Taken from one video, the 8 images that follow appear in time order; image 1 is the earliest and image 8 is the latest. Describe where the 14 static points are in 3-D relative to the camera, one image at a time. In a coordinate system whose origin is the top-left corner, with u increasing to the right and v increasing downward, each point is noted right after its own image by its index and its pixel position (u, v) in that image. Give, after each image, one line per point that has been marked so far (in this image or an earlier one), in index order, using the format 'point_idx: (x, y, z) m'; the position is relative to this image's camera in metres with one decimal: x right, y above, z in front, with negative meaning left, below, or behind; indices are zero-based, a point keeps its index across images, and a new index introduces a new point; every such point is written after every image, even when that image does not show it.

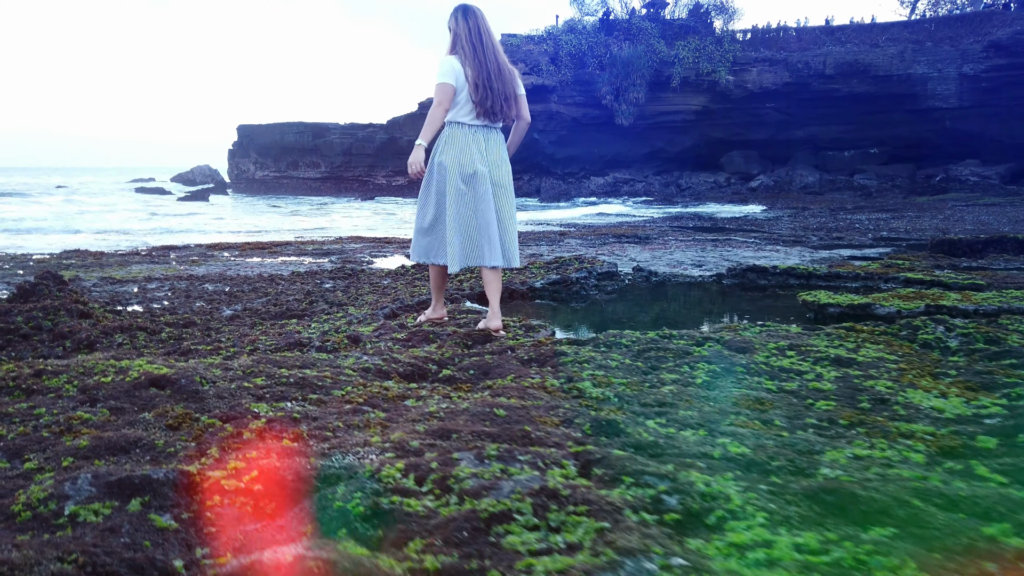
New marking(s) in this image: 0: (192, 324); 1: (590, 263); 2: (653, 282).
0: (-3.0, -0.4, +6.2) m
1: (+1.1, +0.3, +8.9) m
2: (+1.8, +0.1, +8.4) m
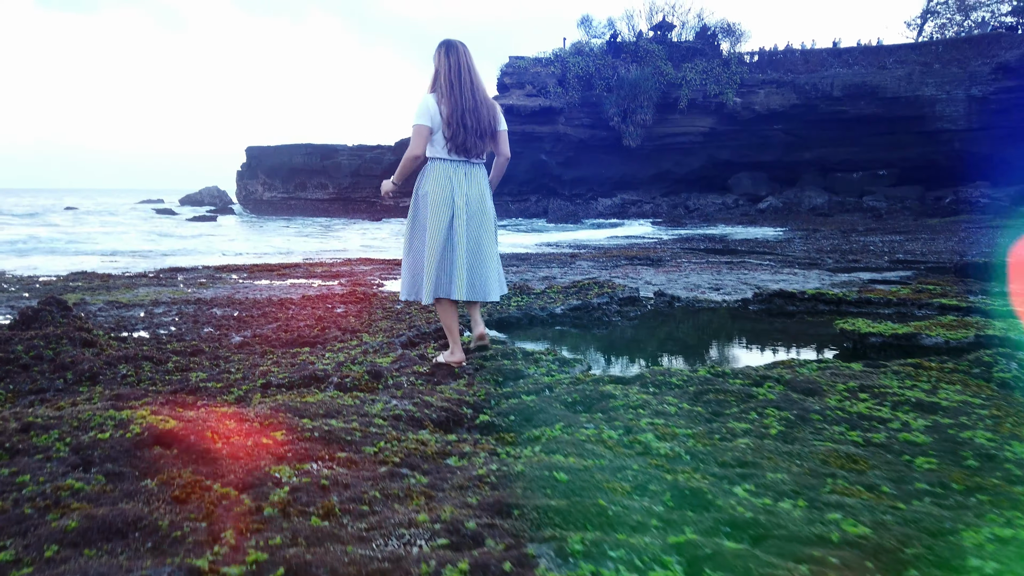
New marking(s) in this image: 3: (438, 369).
0: (-2.8, -0.6, +6.0) m
1: (+1.3, 0.0, +8.7) m
2: (+2.1, -0.2, +8.1) m
3: (-0.4, -0.5, +3.8) m
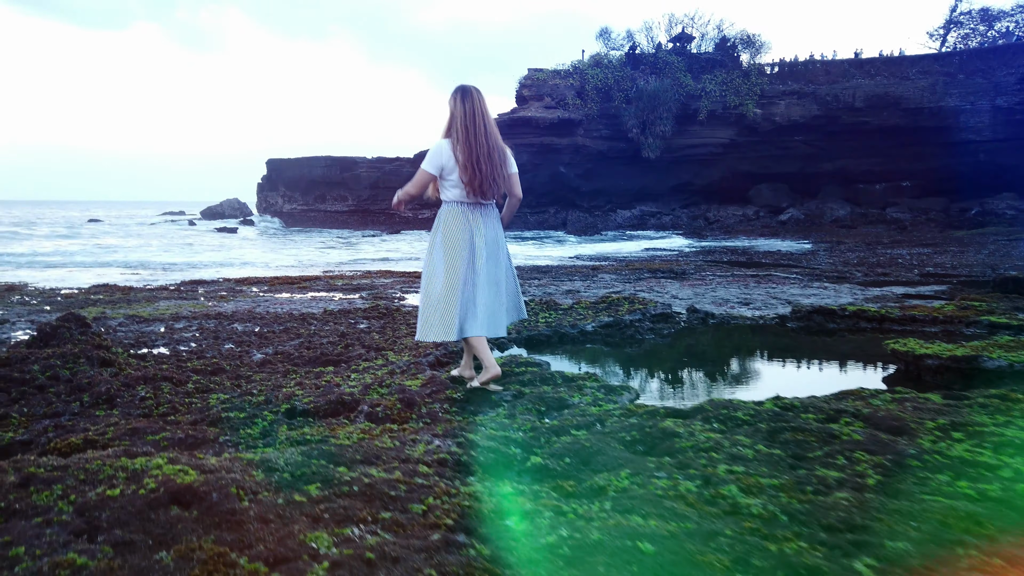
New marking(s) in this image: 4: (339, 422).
0: (-2.6, -0.7, +5.8) m
1: (+1.7, -0.2, +8.4) m
2: (+2.4, -0.4, +7.8) m
3: (-0.2, -0.6, +3.6) m
4: (-0.8, -0.6, +3.1) m
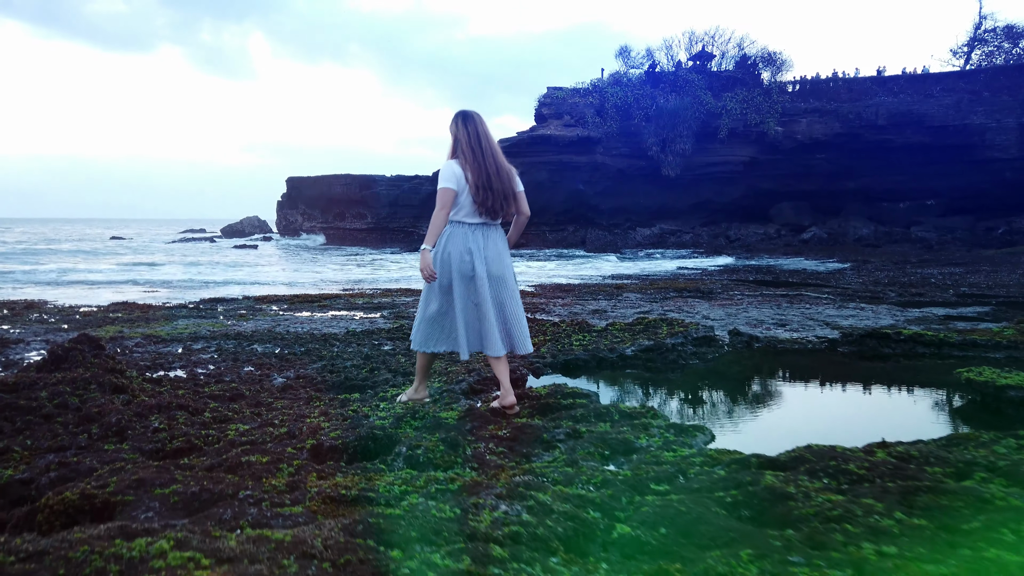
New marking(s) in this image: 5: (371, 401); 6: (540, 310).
0: (-2.2, -0.9, +5.4) m
1: (+2.1, -0.5, +7.9) m
2: (+2.8, -0.7, +7.4) m
3: (+0.1, -0.7, +3.2) m
4: (-0.6, -0.7, +2.7) m
5: (-1.1, -0.9, +4.9) m
6: (+0.5, -0.5, +13.5) m
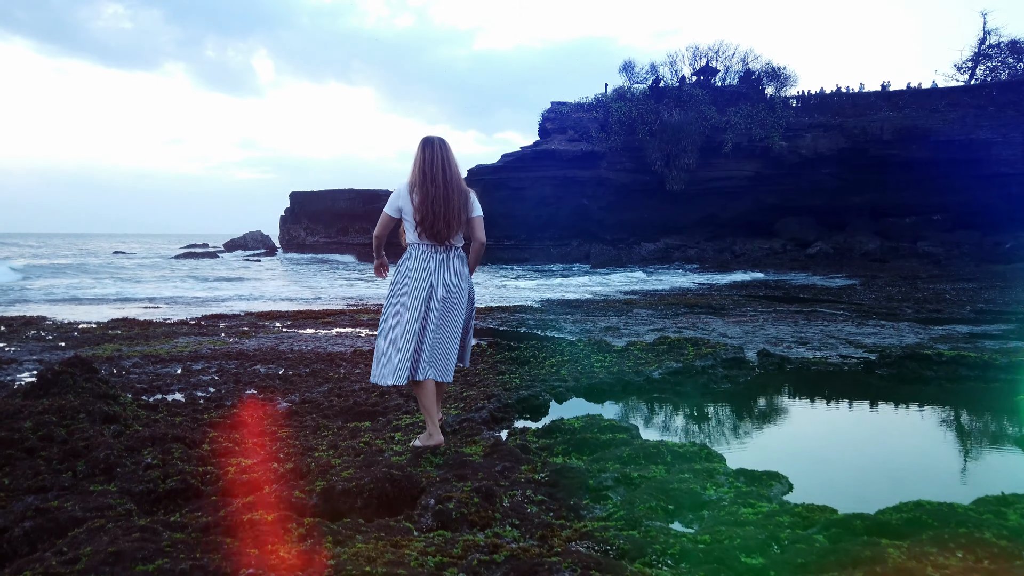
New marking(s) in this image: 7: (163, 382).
0: (-2.1, -1.1, +5.0) m
1: (+2.3, -0.7, +7.5) m
2: (+3.0, -0.9, +6.9) m
3: (+0.2, -0.8, +2.8) m
4: (-0.4, -0.8, +2.3) m
5: (-0.9, -1.0, +4.5) m
6: (+0.7, -0.8, +13.1) m
7: (-3.7, -1.0, +6.9) m
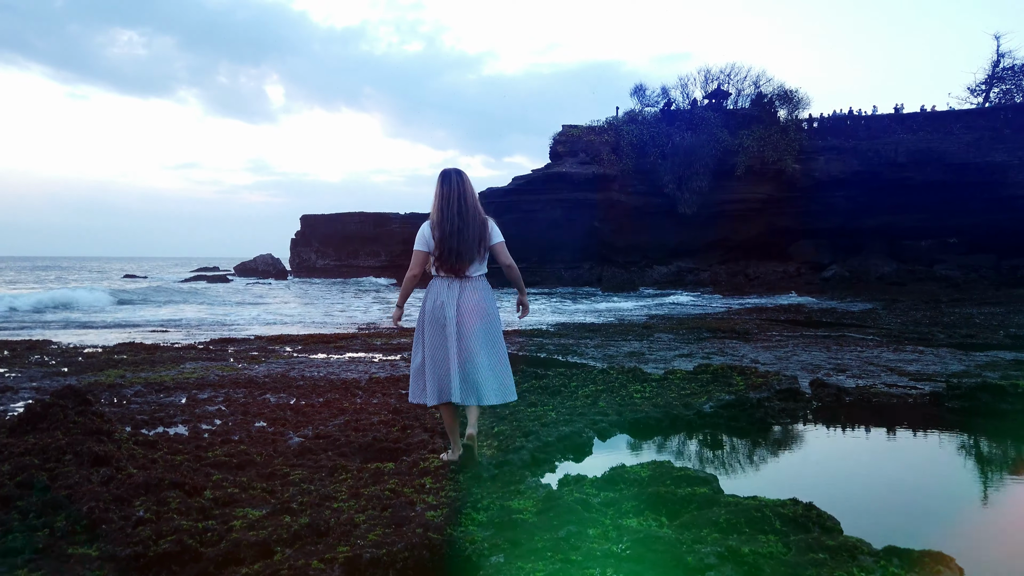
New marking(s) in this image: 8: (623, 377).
0: (-1.8, -1.2, +4.5) m
1: (+2.6, -0.9, +6.9) m
2: (+3.3, -1.1, +6.3) m
3: (+0.5, -0.9, +2.2) m
4: (-0.1, -0.9, +1.7) m
5: (-0.6, -1.1, +3.9) m
6: (+1.1, -1.3, +12.5) m
7: (-3.4, -1.2, +6.4) m
8: (+1.3, -1.0, +7.4) m
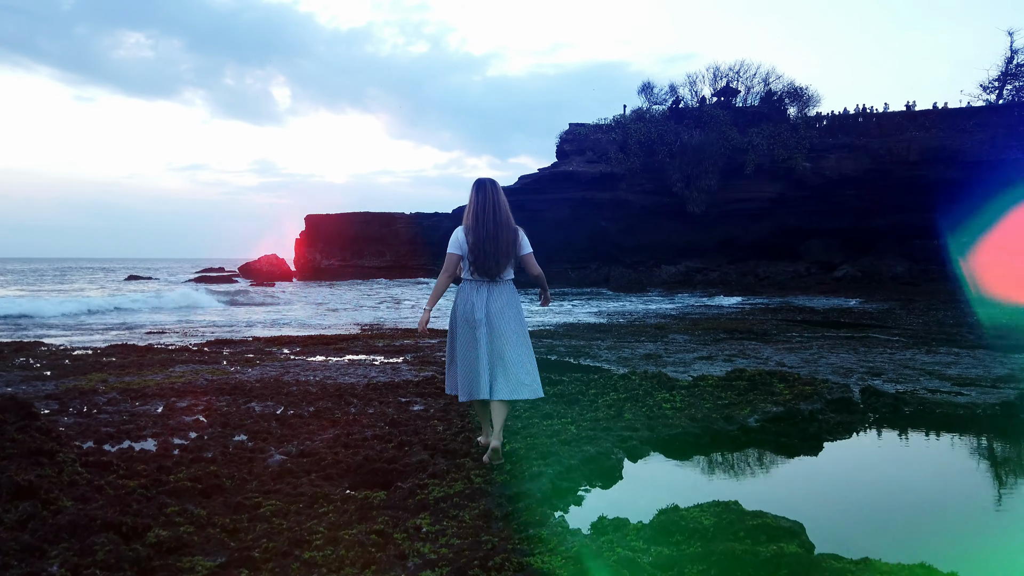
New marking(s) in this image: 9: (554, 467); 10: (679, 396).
0: (-1.7, -1.2, +3.8) m
1: (+2.7, -0.9, +6.2) m
2: (+3.4, -1.1, +5.6) m
3: (+0.6, -0.9, +1.4) m
4: (-0.1, -0.9, +1.0) m
5: (-0.5, -1.1, +3.2) m
6: (+1.3, -1.2, +11.7) m
7: (-3.3, -1.2, +5.7) m
8: (+1.4, -1.0, +6.7) m
9: (+0.2, -1.0, +3.8) m
10: (+1.5, -1.0, +5.8) m
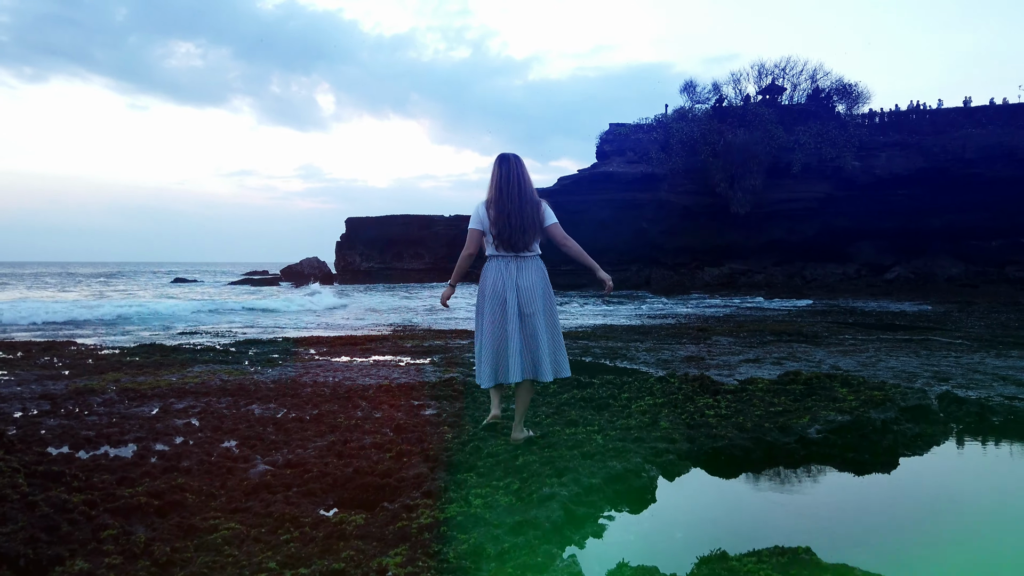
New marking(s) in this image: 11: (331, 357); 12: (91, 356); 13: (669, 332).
0: (-1.6, -1.1, +3.2) m
1: (+2.9, -0.8, +5.3) m
2: (+3.5, -1.0, +4.7) m
3: (+0.4, -0.8, +0.8) m
4: (-0.2, -0.7, +0.3) m
5: (-0.5, -1.0, +2.6) m
6: (+1.8, -1.2, +11.0) m
7: (-3.1, -1.1, +5.2) m
8: (+1.6, -0.9, +5.9) m
9: (+0.3, -0.9, +3.1) m
10: (+1.6, -0.9, +5.1) m
11: (-3.4, -1.3, +12.1) m
12: (-8.3, -1.3, +12.8) m
13: (+4.1, -1.1, +16.6) m
